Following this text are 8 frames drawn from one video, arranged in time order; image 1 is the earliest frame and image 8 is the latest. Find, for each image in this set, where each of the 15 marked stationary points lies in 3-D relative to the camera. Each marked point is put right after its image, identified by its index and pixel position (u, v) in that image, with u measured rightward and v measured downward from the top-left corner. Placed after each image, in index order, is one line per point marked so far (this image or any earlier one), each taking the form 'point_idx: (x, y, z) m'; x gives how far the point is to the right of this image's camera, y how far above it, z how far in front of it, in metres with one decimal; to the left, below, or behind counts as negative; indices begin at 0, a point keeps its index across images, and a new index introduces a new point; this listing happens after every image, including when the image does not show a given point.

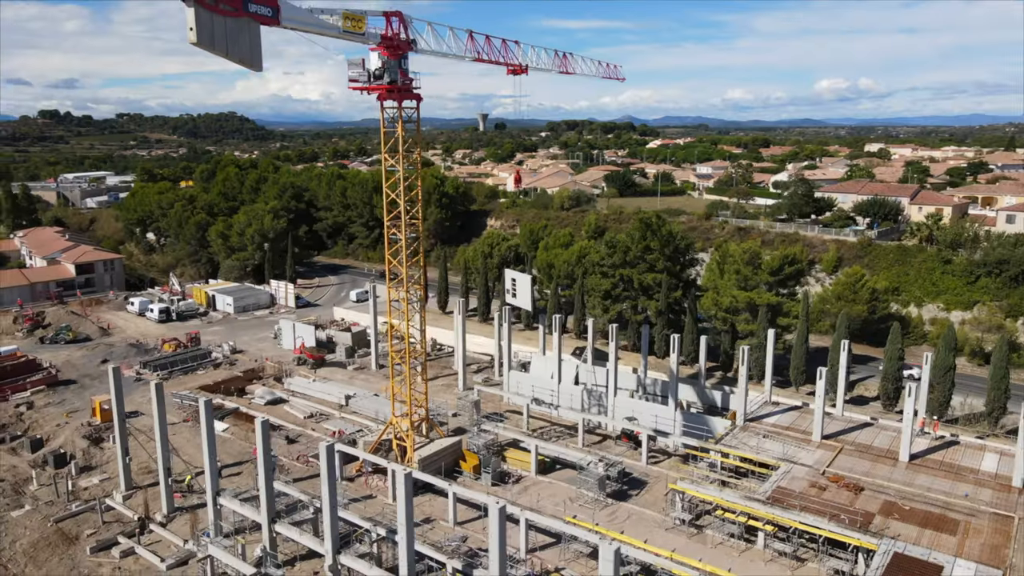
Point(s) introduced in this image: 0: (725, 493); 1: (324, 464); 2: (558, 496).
0: (+4.6, -4.4, +15.8) m
1: (-3.4, -3.3, +13.6) m
2: (+1.2, -5.1, +18.2) m
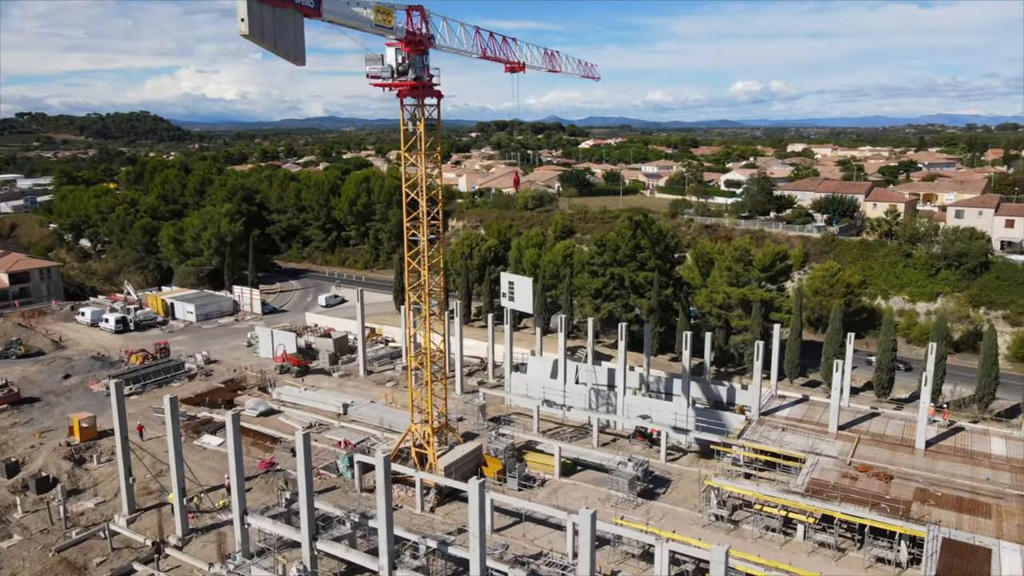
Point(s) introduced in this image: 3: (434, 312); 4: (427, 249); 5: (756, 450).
0: (+5.5, -4.3, +16.0) m
1: (-2.3, -3.3, +13.0) m
2: (+1.9, -5.1, +18.0) m
3: (-2.0, -0.6, +19.2) m
4: (-2.0, +0.9, +17.8) m
5: (+6.3, -4.1, +18.6) m
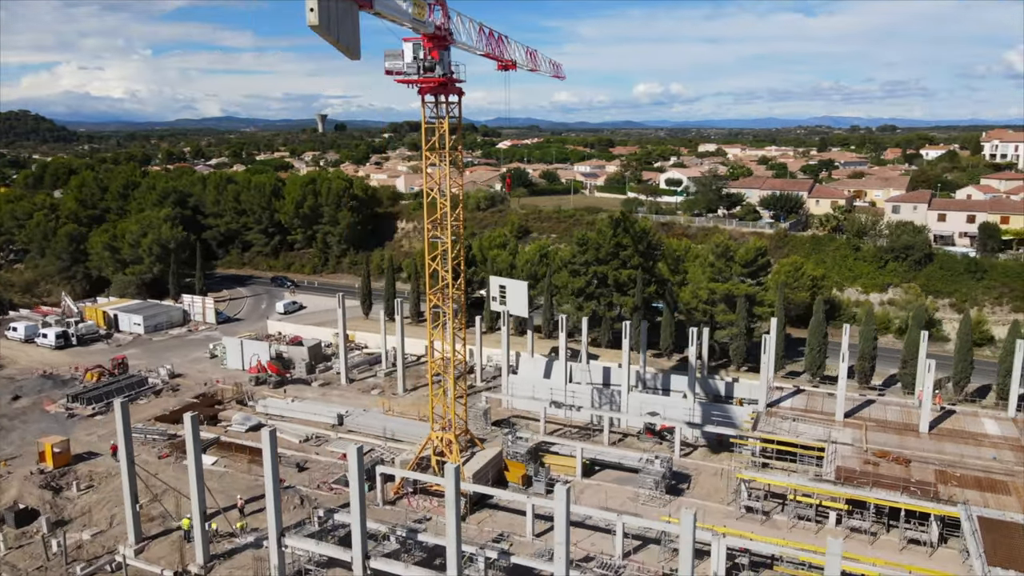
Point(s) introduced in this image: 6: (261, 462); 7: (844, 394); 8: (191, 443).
0: (+6.4, -4.2, +16.4) m
1: (-1.0, -3.4, +12.5) m
2: (+2.6, -5.1, +18.0) m
3: (-1.5, -0.7, +18.7) m
4: (-1.4, +0.9, +17.3) m
5: (+6.8, -4.0, +19.1) m
6: (-6.8, -4.7, +19.9) m
7: (+8.9, -2.8, +19.6) m
8: (-6.5, -3.1, +14.8) m
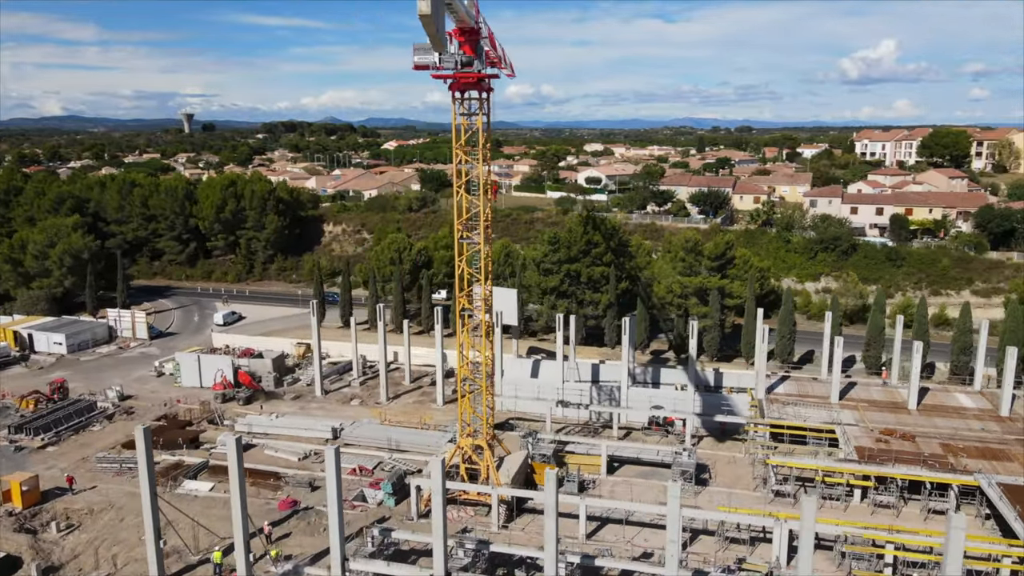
0: (+7.3, -4.0, +17.2) m
1: (+0.6, -3.4, +12.2) m
2: (+3.4, -5.0, +18.1) m
3: (-1.0, -0.7, +18.2) m
4: (-0.7, +0.8, +16.9) m
5: (+7.4, -3.7, +19.9) m
6: (-6.2, -5.0, +18.6) m
7: (+9.3, -2.5, +20.8) m
8: (-5.1, -3.3, +13.6) m
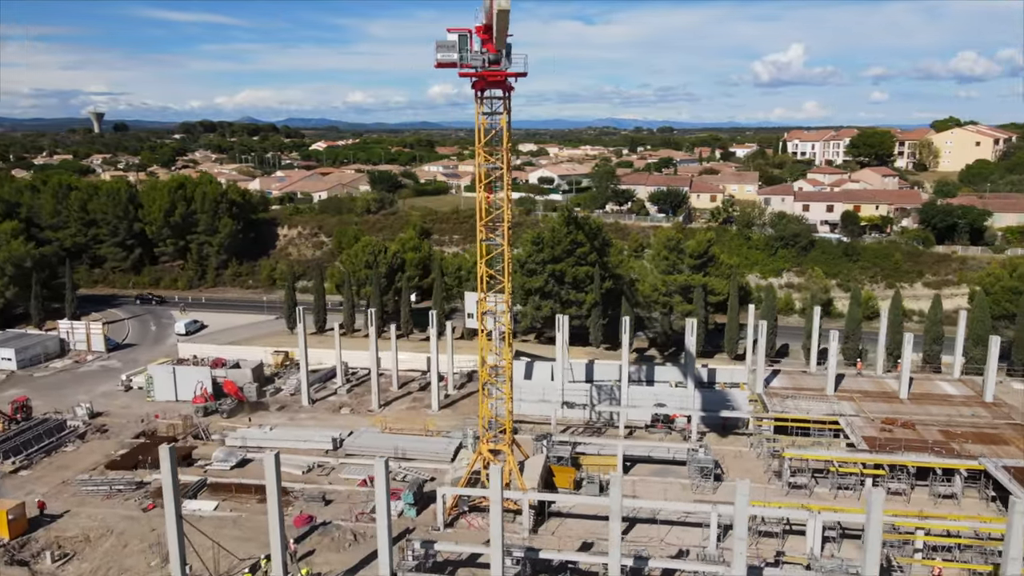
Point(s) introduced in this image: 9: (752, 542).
0: (+7.9, -3.9, +17.7) m
1: (+1.7, -3.4, +12.0) m
2: (+3.8, -5.0, +18.2) m
3: (-0.5, -0.8, +17.9) m
4: (-0.2, +0.8, +16.6) m
5: (+7.6, -3.6, +20.4) m
6: (-5.7, -5.1, +17.8) m
7: (+9.4, -2.4, +21.4) m
8: (-4.2, -3.5, +12.9) m
9: (+5.1, -5.4, +15.6) m
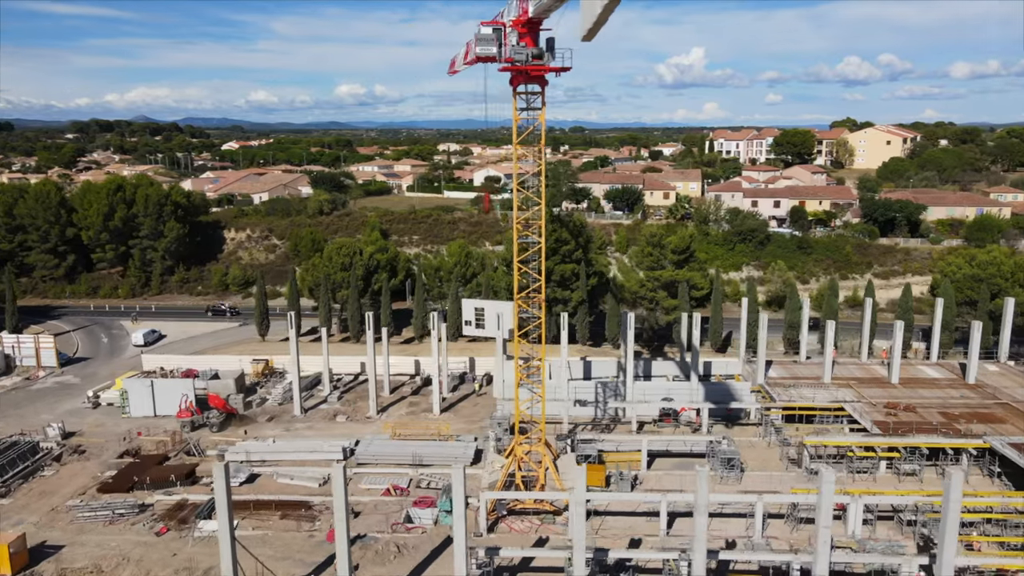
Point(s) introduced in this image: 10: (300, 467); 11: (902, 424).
0: (+8.6, -3.6, +18.3) m
1: (+3.1, -3.4, +12.1) m
2: (+4.6, -4.9, +18.5) m
3: (+0.2, -0.8, +17.6) m
4: (+0.6, +0.8, +16.4) m
5: (+8.1, -3.4, +21.0) m
6: (-4.9, -5.2, +16.9) m
7: (+9.7, -2.1, +22.2) m
8: (-2.8, -3.5, +12.2) m
9: (+6.1, -5.2, +16.0) m
10: (-5.6, -4.7, +19.5) m
11: (+10.2, -3.6, +19.3) m
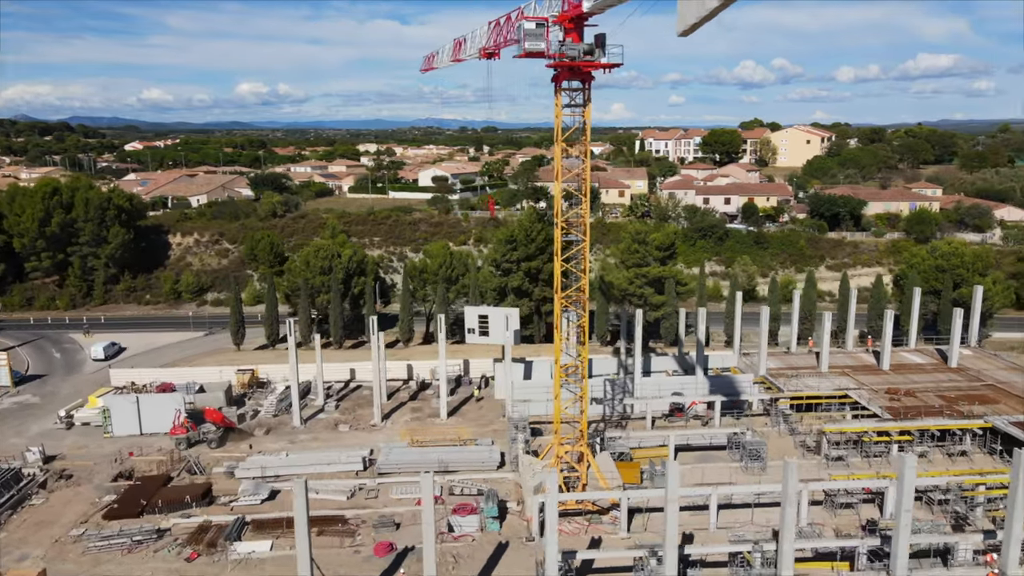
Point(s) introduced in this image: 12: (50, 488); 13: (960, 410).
0: (+9.4, -3.4, +19.1) m
1: (+4.6, -3.3, +12.2) m
2: (+5.4, -4.7, +18.8) m
3: (+1.0, -0.8, +17.4) m
4: (+1.6, +0.8, +16.2) m
5: (+8.5, -3.2, +21.7) m
6: (-3.8, -5.3, +16.2) m
7: (+10.0, -1.9, +23.1) m
8: (-1.3, -3.6, +11.7) m
9: (+7.2, -5.1, +16.5) m
10: (-4.9, -4.9, +18.6) m
11: (+10.9, -3.3, +20.2) m
12: (-11.9, -5.1, +18.9) m
13: (+12.2, -3.3, +20.0) m
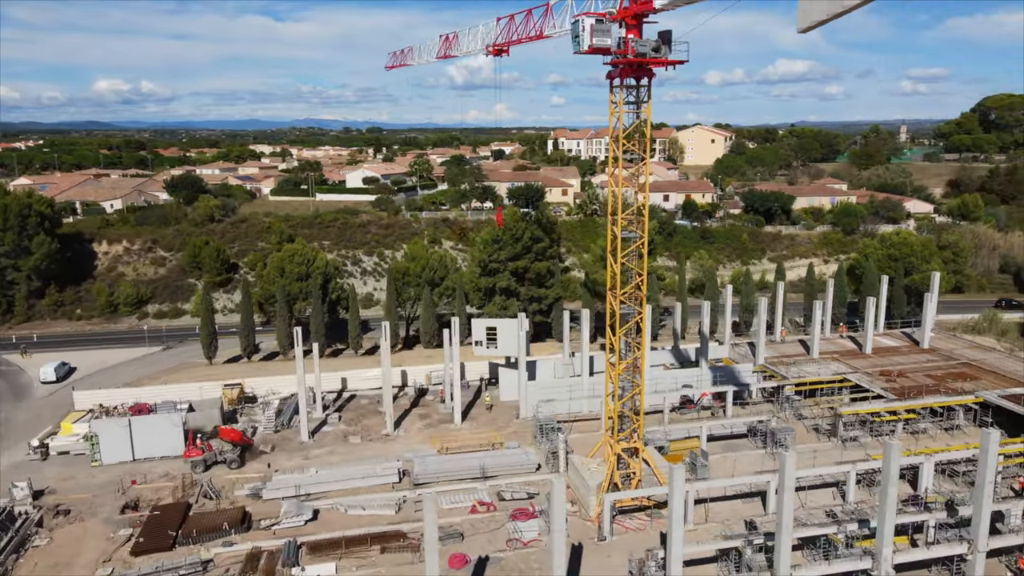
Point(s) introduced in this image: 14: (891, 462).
0: (+10.3, -3.1, +20.3) m
1: (+6.5, -3.1, +12.8) m
2: (+6.4, -4.6, +19.4) m
3: (+2.1, -0.7, +17.4) m
4: (+2.8, +0.9, +16.3) m
5: (+9.0, -3.0, +22.7) m
6: (-2.3, -5.4, +15.5) m
7: (+10.2, -1.6, +24.4) m
8: (+0.8, -3.6, +11.5) m
9: (+8.5, -4.8, +17.4) m
10: (-3.7, -5.0, +17.8) m
11: (+11.6, -2.9, +21.6) m
12: (-10.6, -5.5, +17.0) m
13: (+12.9, -2.9, +21.6) m
14: (+6.5, -3.0, +12.8) m
